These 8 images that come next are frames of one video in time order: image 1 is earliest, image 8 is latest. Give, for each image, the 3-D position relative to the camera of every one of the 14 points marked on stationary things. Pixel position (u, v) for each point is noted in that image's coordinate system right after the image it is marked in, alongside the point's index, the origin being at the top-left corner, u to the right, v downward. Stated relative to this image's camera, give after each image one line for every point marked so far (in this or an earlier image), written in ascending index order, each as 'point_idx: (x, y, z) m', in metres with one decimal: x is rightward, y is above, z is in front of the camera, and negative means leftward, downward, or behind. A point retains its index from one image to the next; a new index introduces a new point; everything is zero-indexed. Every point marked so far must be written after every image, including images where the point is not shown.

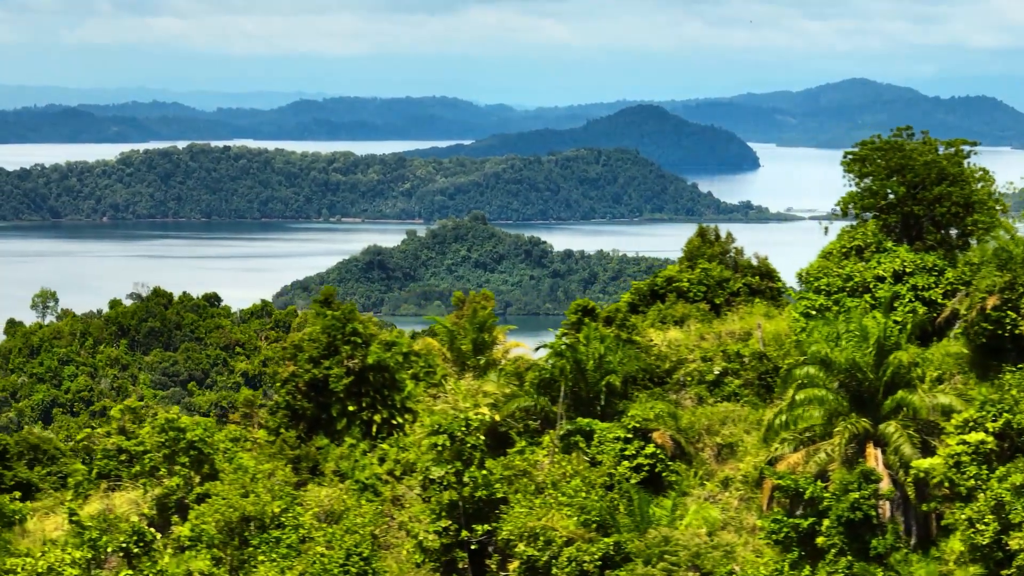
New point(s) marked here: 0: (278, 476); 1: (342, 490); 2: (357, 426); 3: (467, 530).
0: (-2.3, -1.9, +11.0) m
1: (-1.7, -2.0, +10.8) m
2: (-1.6, -1.5, +11.5) m
3: (-0.4, -2.3, +10.4) m
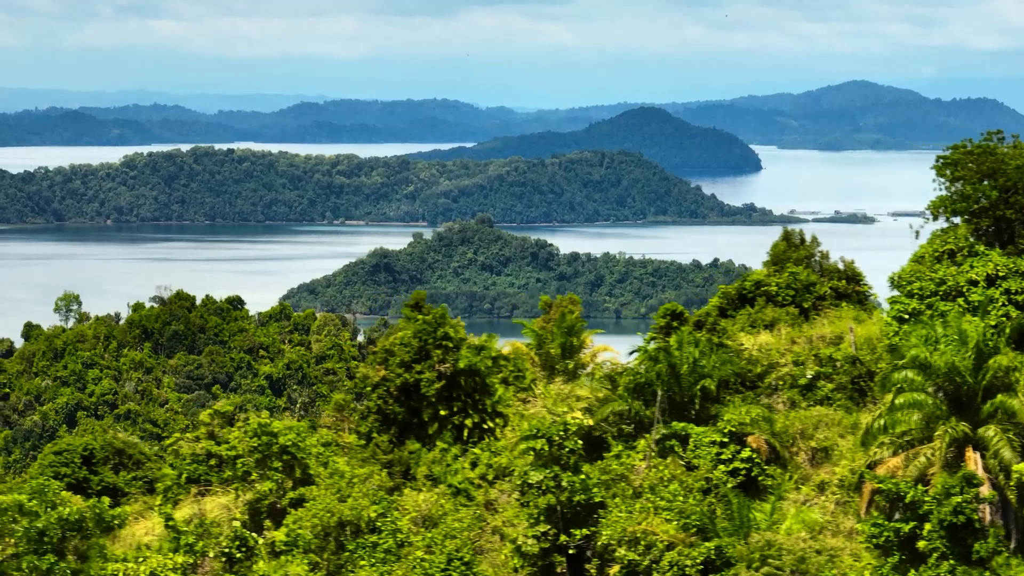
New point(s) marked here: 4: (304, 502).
0: (-1.3, -1.9, +11.0) m
1: (-0.7, -2.0, +10.8) m
2: (-0.6, -1.5, +11.5) m
3: (+0.5, -2.3, +10.4) m
4: (-2.1, -2.1, +11.0) m
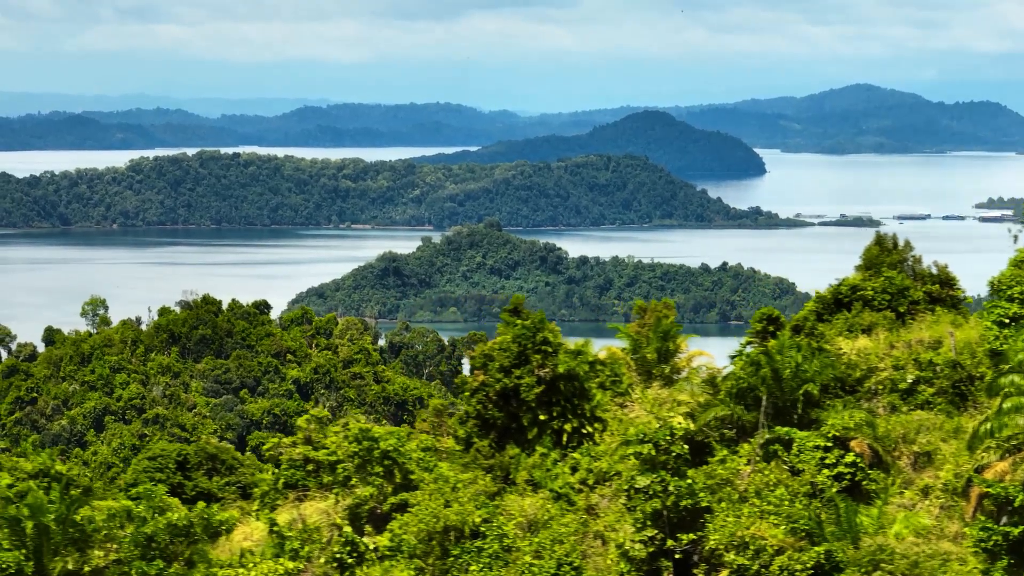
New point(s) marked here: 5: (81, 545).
0: (-0.3, -2.0, +11.0) m
1: (+0.3, -2.1, +10.8) m
2: (+0.4, -1.5, +11.5) m
3: (+1.5, -2.4, +10.4) m
4: (-1.1, -2.2, +11.0) m
5: (-4.2, -2.5, +10.6) m
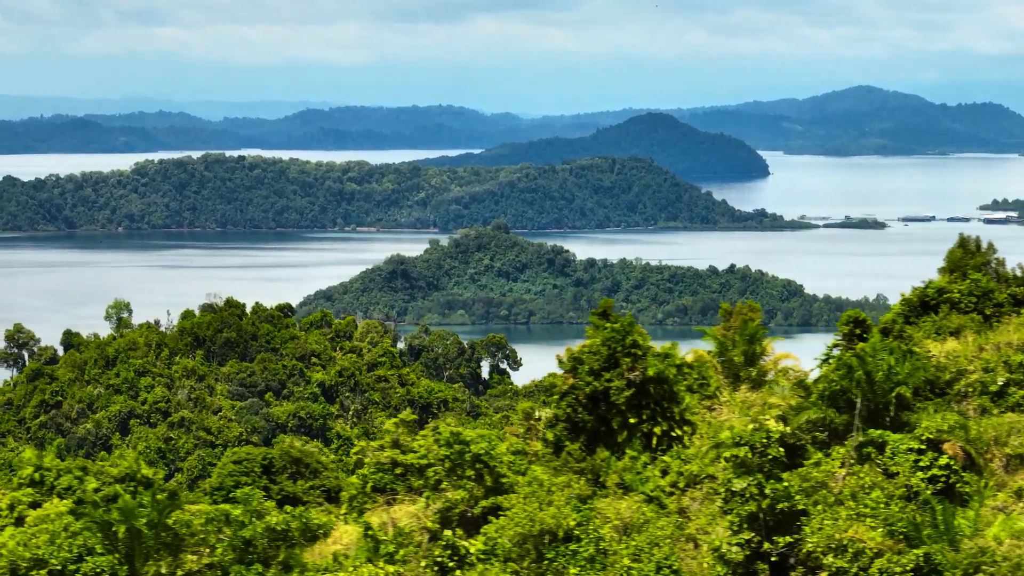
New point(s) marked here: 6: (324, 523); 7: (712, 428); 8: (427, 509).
0: (+0.6, -2.0, +11.0) m
1: (+1.2, -2.1, +10.8) m
2: (+1.3, -1.6, +11.5) m
3: (+2.5, -2.4, +10.5) m
4: (-0.1, -2.2, +11.0) m
5: (-3.3, -2.5, +10.6) m
6: (-1.8, -2.4, +11.0) m
7: (+2.0, -1.4, +11.3) m
8: (-0.9, -2.2, +11.0) m
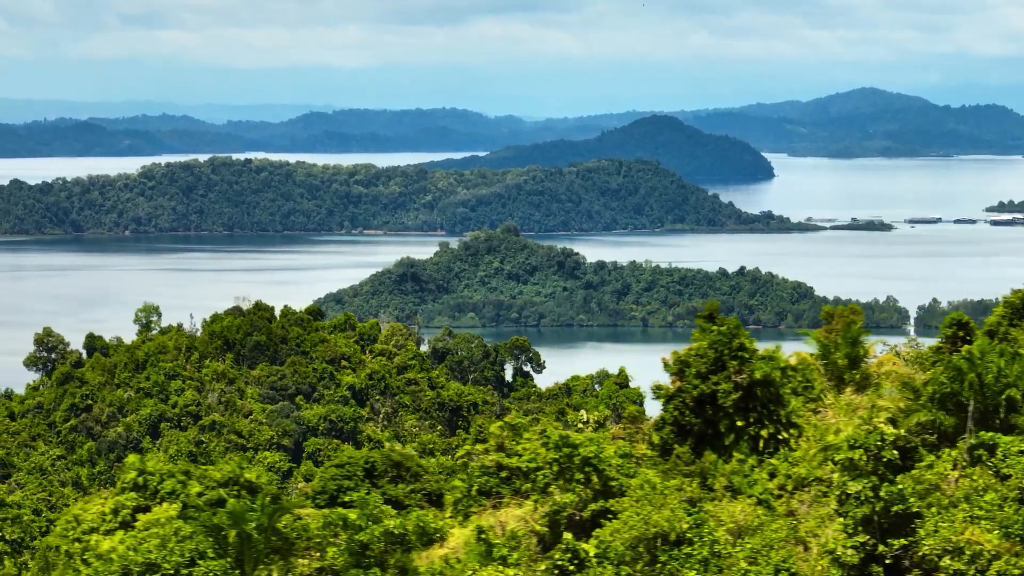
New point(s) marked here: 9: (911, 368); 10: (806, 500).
0: (+1.7, -2.1, +11.0) m
1: (+2.3, -2.2, +10.8) m
2: (+2.4, -1.6, +11.5) m
3: (+3.6, -2.4, +10.5) m
4: (+1.0, -2.2, +11.0) m
5: (-2.2, -2.6, +10.6) m
6: (-0.7, -2.4, +11.0) m
7: (+3.1, -1.5, +11.3) m
8: (+0.2, -2.3, +11.0) m
9: (+4.6, -0.9, +12.6) m
10: (+2.9, -2.1, +10.8) m
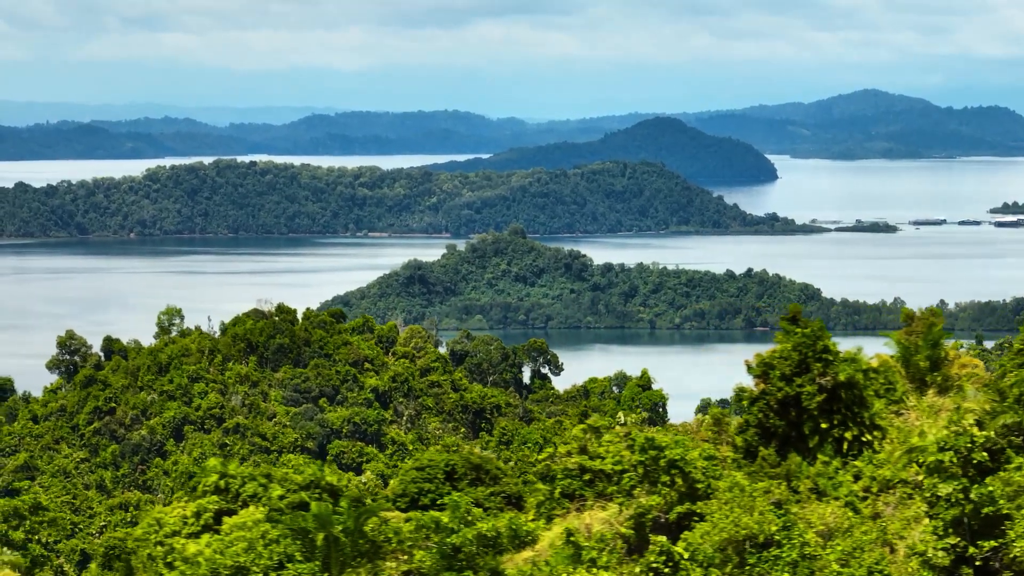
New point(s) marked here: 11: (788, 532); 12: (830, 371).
0: (+2.6, -2.1, +11.1) m
1: (+3.2, -2.2, +10.9) m
2: (+3.3, -1.6, +11.5) m
3: (+4.4, -2.5, +10.5) m
4: (+1.8, -2.3, +11.0) m
5: (-1.3, -2.6, +10.6) m
6: (+0.2, -2.4, +11.0) m
7: (+4.0, -1.5, +11.3) m
8: (+1.1, -2.3, +11.0) m
9: (+5.5, -0.9, +12.6) m
10: (+3.8, -2.1, +10.9) m
11: (+2.7, -2.3, +10.5) m
12: (+3.3, -0.9, +11.5) m
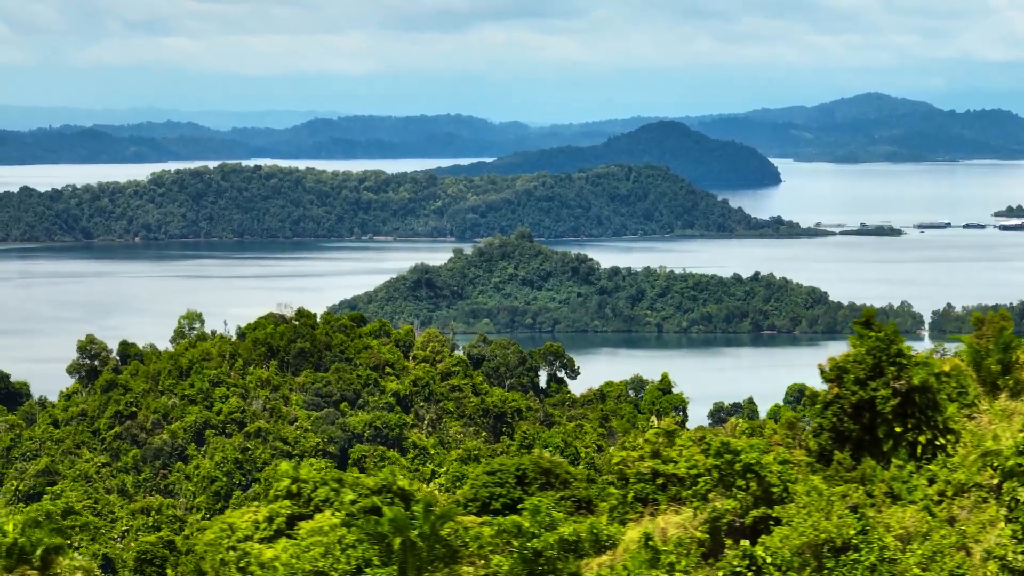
0: (+3.4, -2.1, +11.1) m
1: (+3.9, -2.2, +10.9) m
2: (+4.1, -1.7, +11.6) m
3: (+5.2, -2.5, +10.5) m
4: (+2.6, -2.3, +11.0) m
5: (-0.6, -2.6, +10.6) m
6: (+0.9, -2.5, +11.0) m
7: (+4.8, -1.5, +11.3) m
8: (+1.9, -2.3, +11.0) m
9: (+6.2, -1.0, +12.6) m
10: (+4.6, -2.2, +10.9) m
11: (+3.4, -2.4, +10.5) m
12: (+4.1, -0.9, +11.5) m
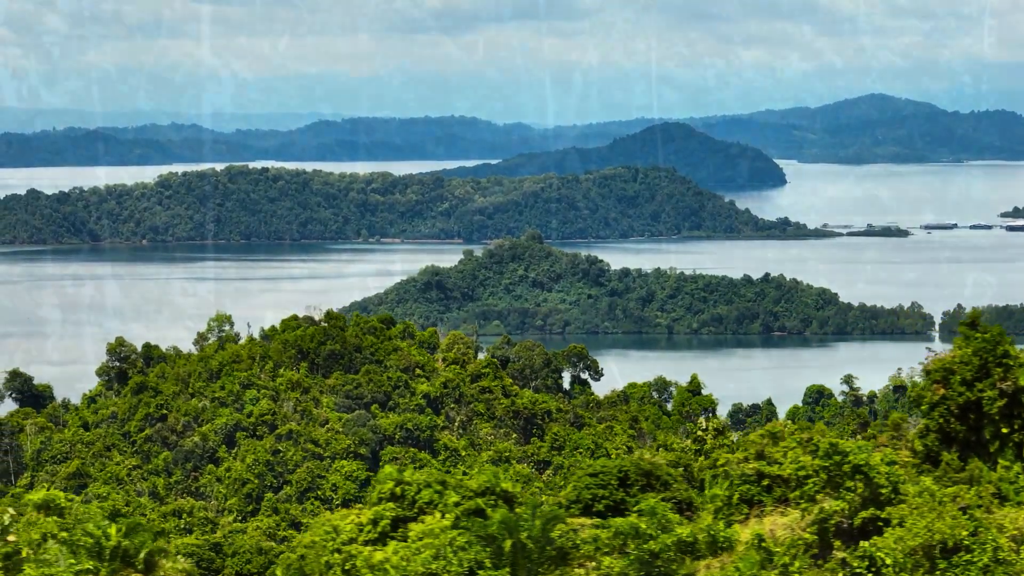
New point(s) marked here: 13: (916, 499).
0: (+4.5, -2.1, +11.1) m
1: (+5.1, -2.2, +10.9) m
2: (+5.2, -1.7, +11.6) m
3: (+6.3, -2.5, +10.5) m
4: (+3.7, -2.3, +11.0) m
5: (+0.5, -2.7, +10.7) m
6: (+2.0, -2.5, +11.0) m
7: (+5.9, -1.5, +11.3) m
8: (+3.0, -2.3, +11.1) m
9: (+7.3, -1.0, +12.7) m
10: (+5.7, -2.2, +10.9) m
11: (+4.5, -2.4, +10.5) m
12: (+5.2, -0.9, +11.5) m
13: (+4.0, -2.1, +11.0) m
